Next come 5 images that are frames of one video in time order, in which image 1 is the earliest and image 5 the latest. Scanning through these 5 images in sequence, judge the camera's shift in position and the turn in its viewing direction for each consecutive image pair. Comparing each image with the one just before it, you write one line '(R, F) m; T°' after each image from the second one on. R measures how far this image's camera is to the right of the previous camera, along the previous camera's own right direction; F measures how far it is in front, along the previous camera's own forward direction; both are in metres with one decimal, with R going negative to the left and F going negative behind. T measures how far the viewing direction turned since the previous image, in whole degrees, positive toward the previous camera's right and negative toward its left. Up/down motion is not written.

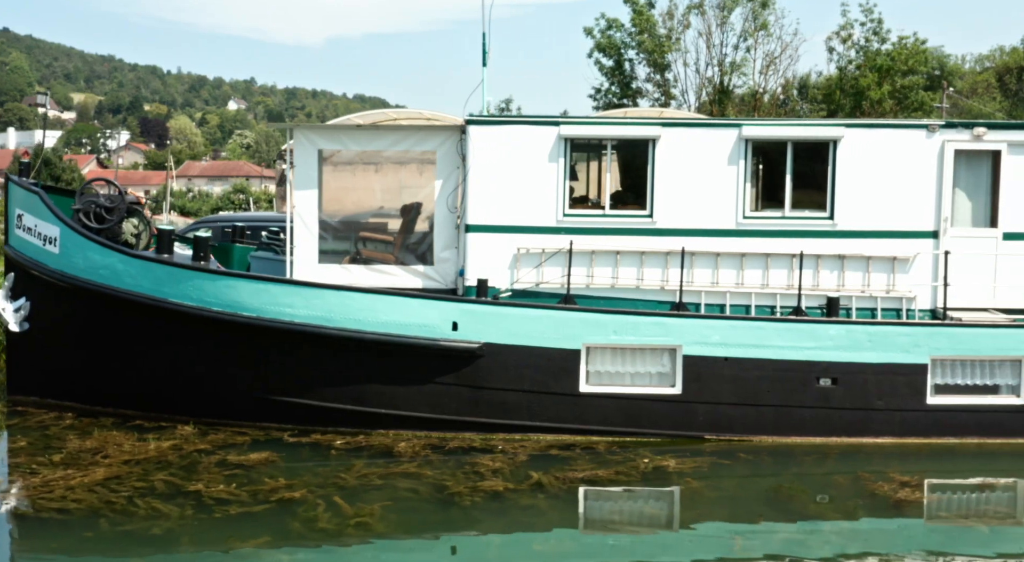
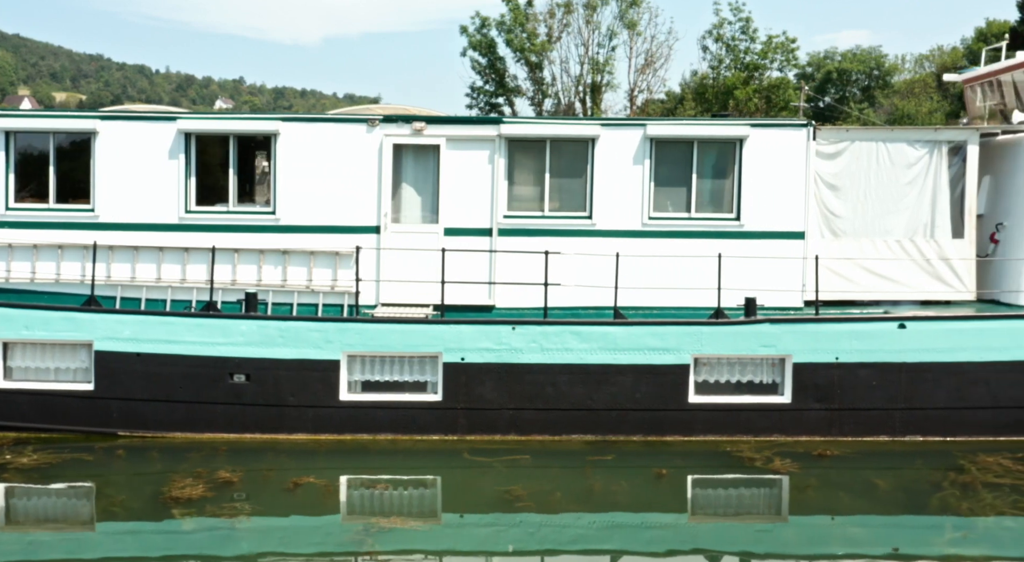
(+5.3, +0.1) m; 0°
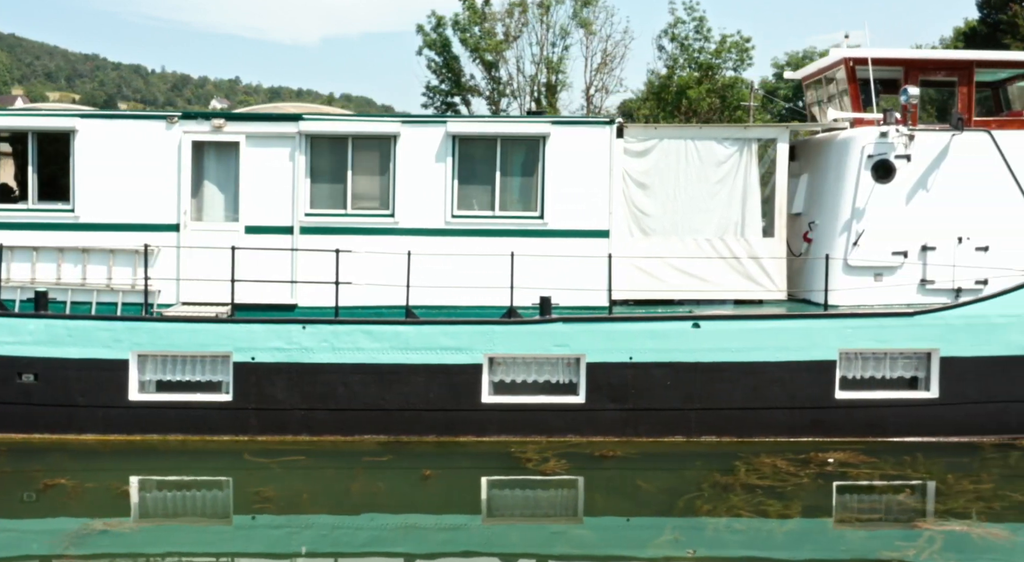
(+1.8, +0.1) m; 0°
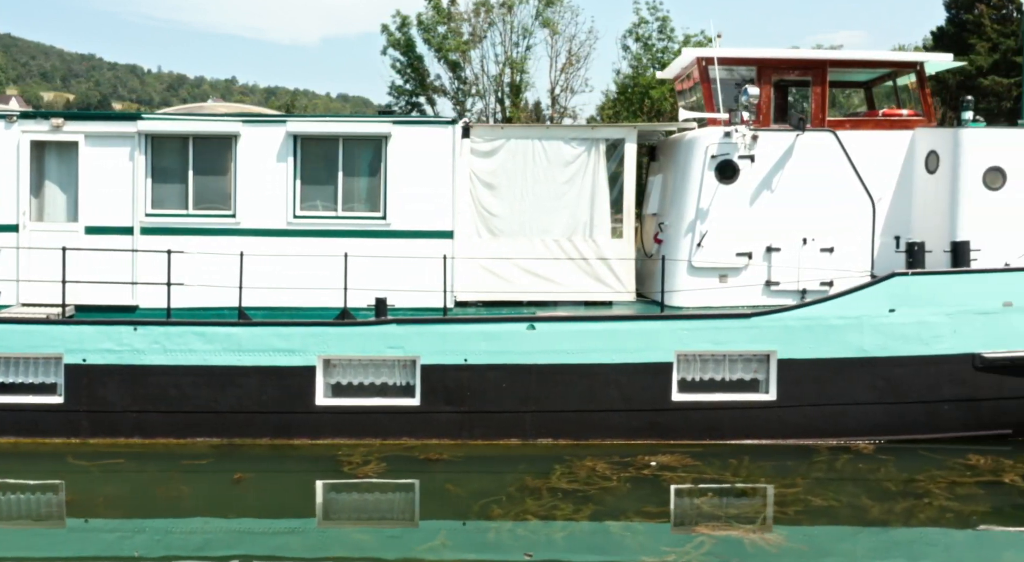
(+1.4, +0.1) m; 0°
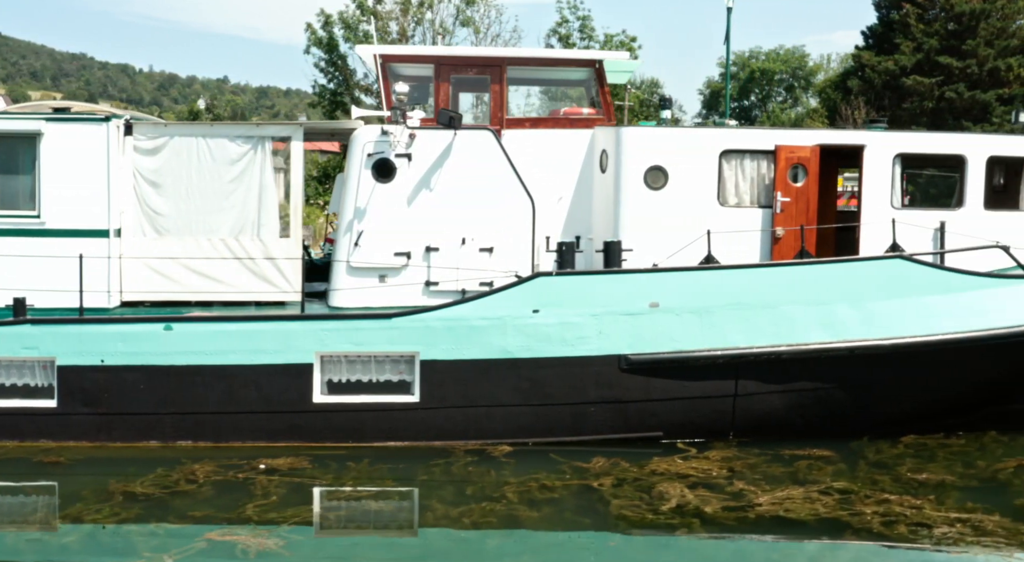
(+3.1, +0.1) m; 0°
